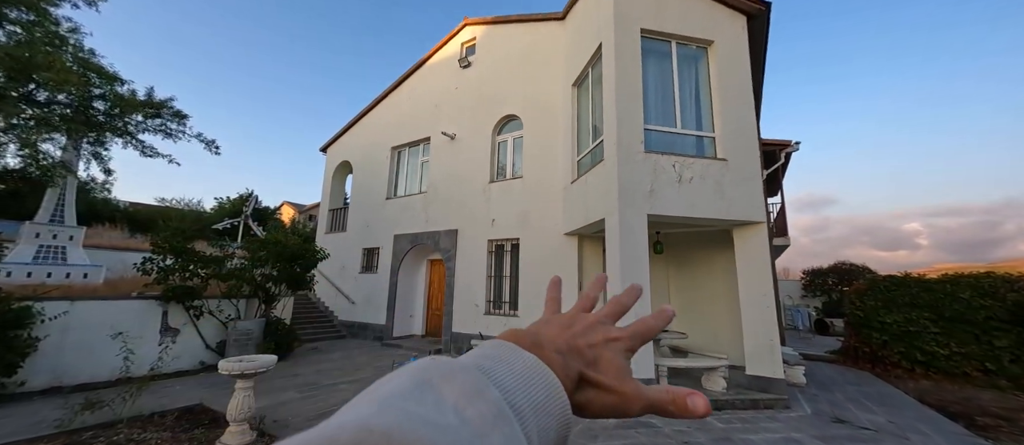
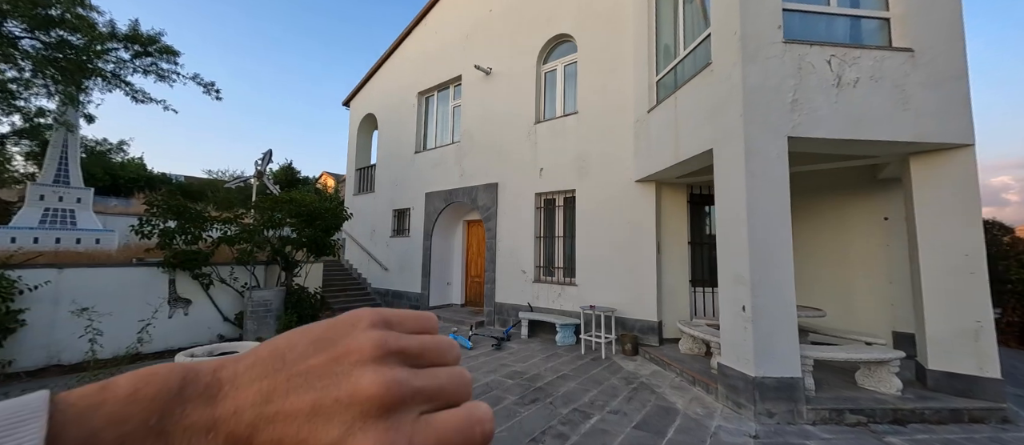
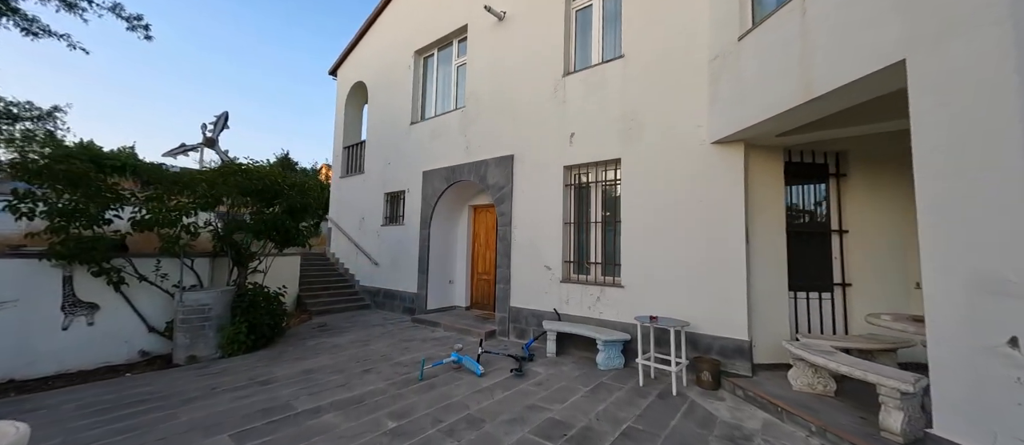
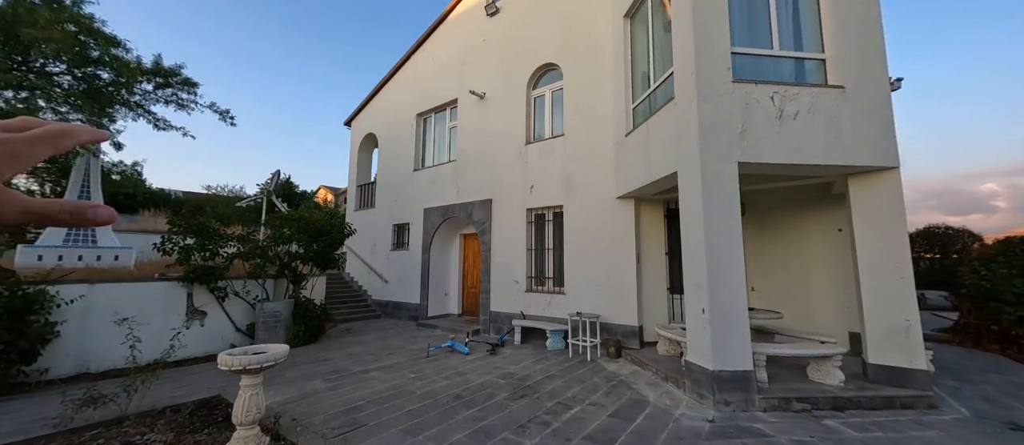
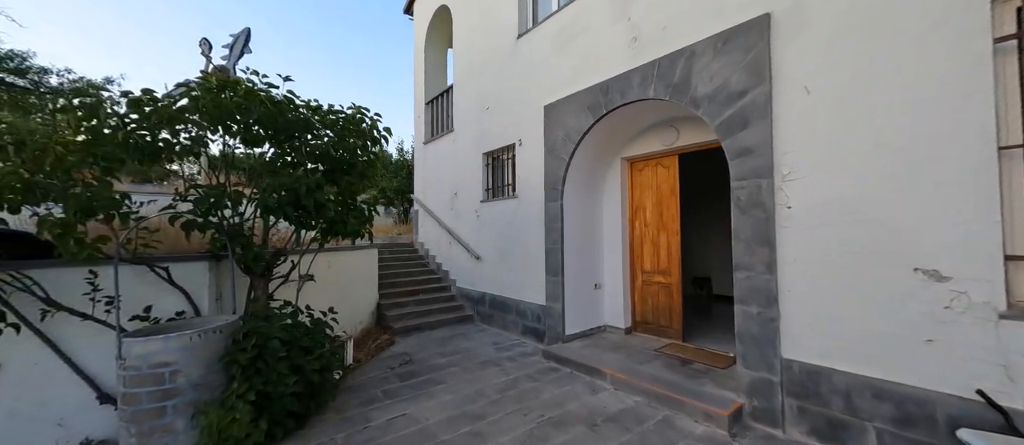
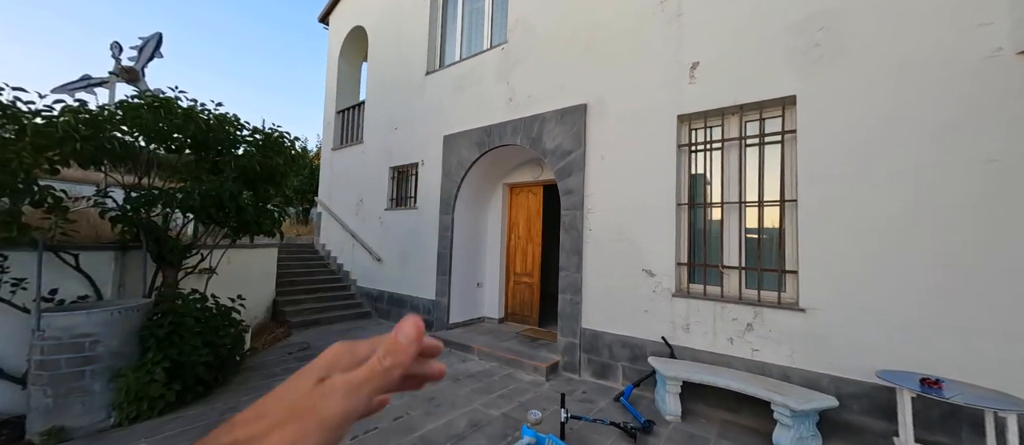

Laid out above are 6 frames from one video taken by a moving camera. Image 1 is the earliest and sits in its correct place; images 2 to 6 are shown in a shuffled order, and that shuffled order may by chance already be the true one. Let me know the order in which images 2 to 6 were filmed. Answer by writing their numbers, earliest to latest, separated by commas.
4, 2, 3, 6, 5
